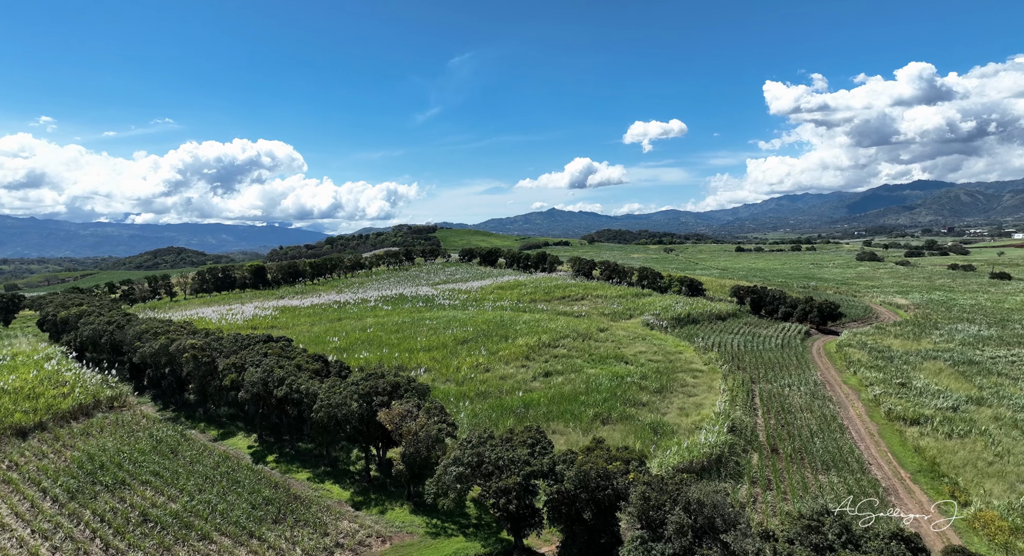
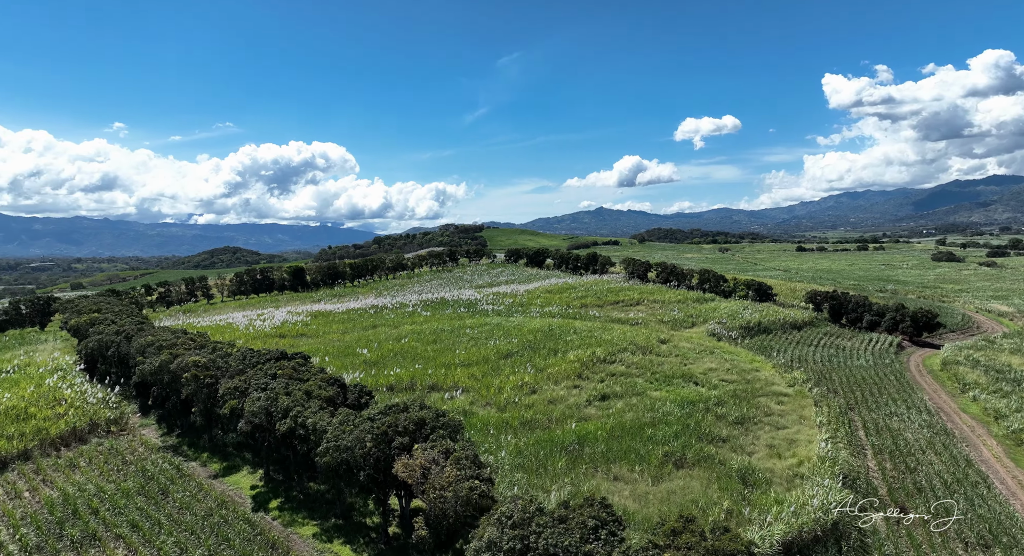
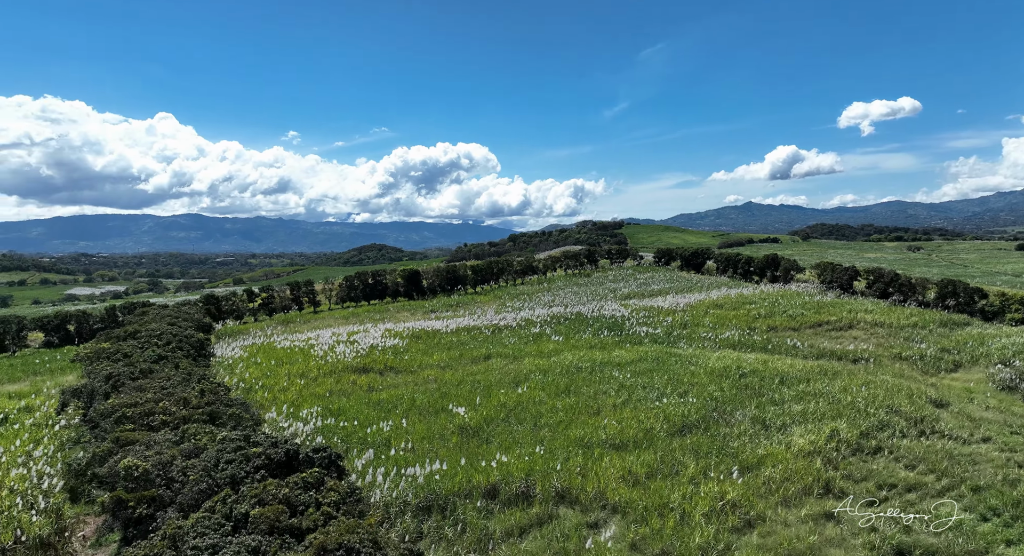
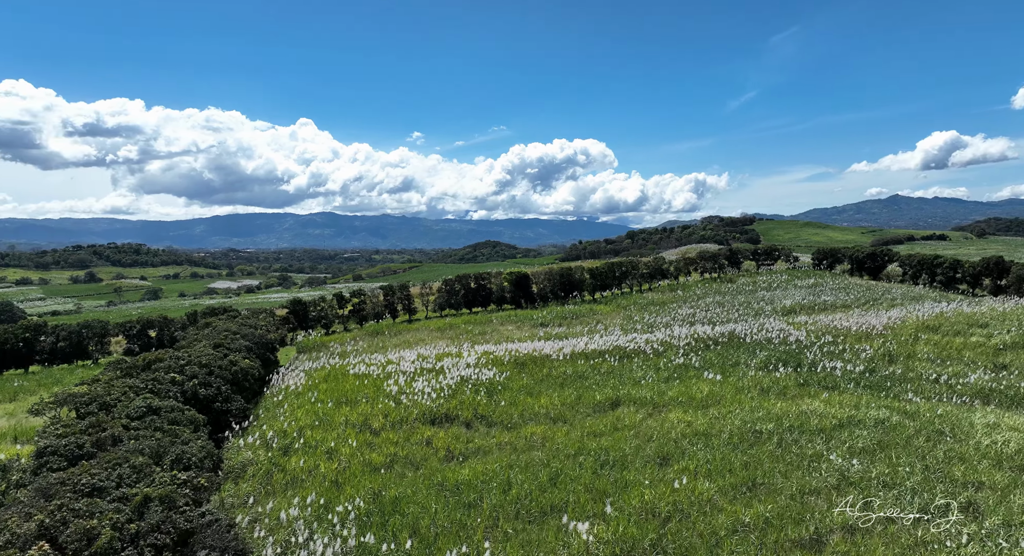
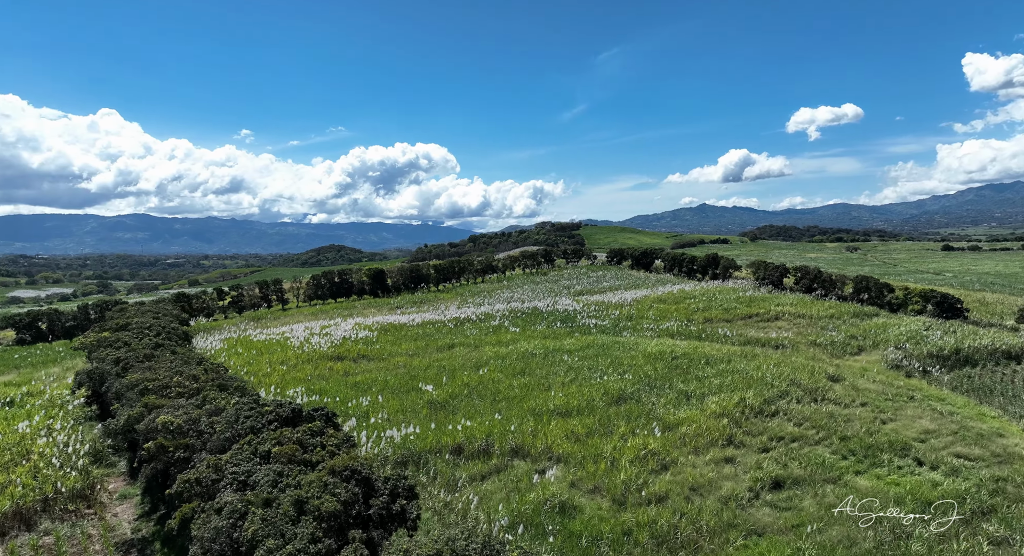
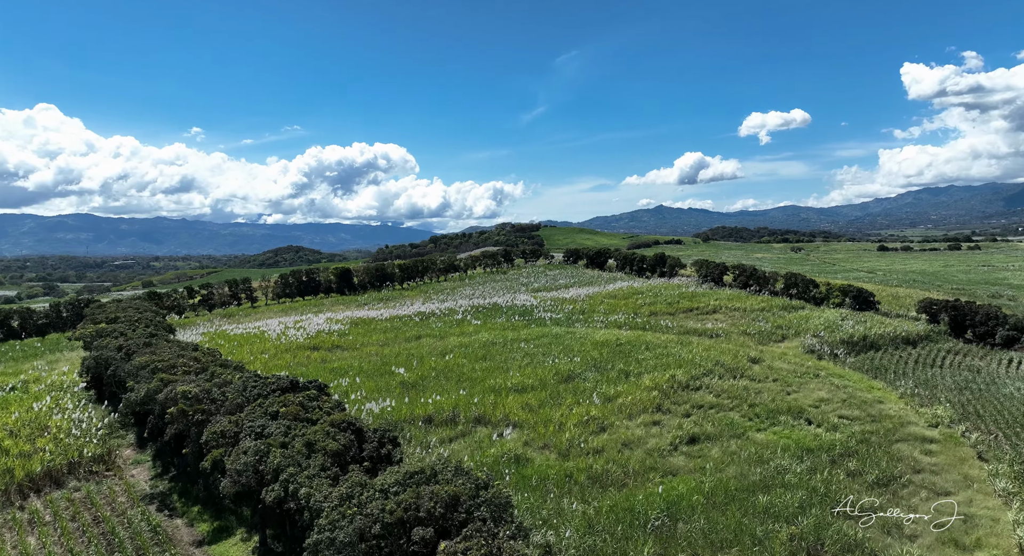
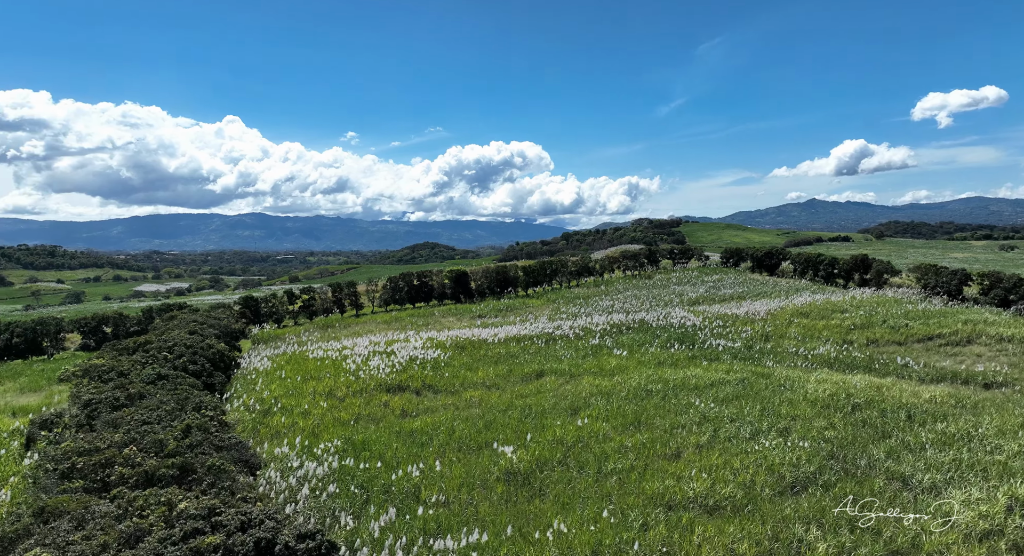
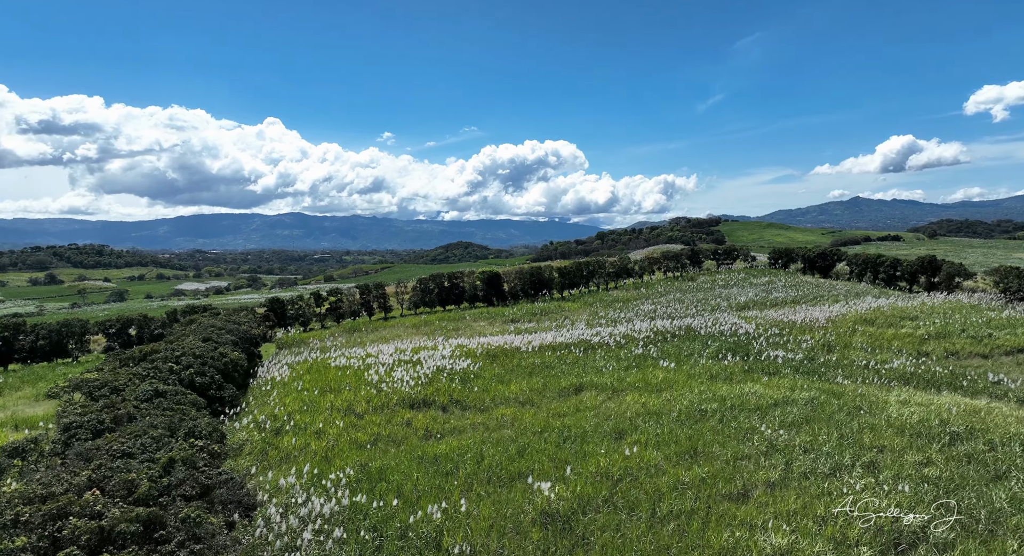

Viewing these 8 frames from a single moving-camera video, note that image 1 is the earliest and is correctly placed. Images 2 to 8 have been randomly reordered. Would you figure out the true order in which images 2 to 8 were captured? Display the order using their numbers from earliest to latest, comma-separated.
2, 6, 5, 3, 7, 8, 4
